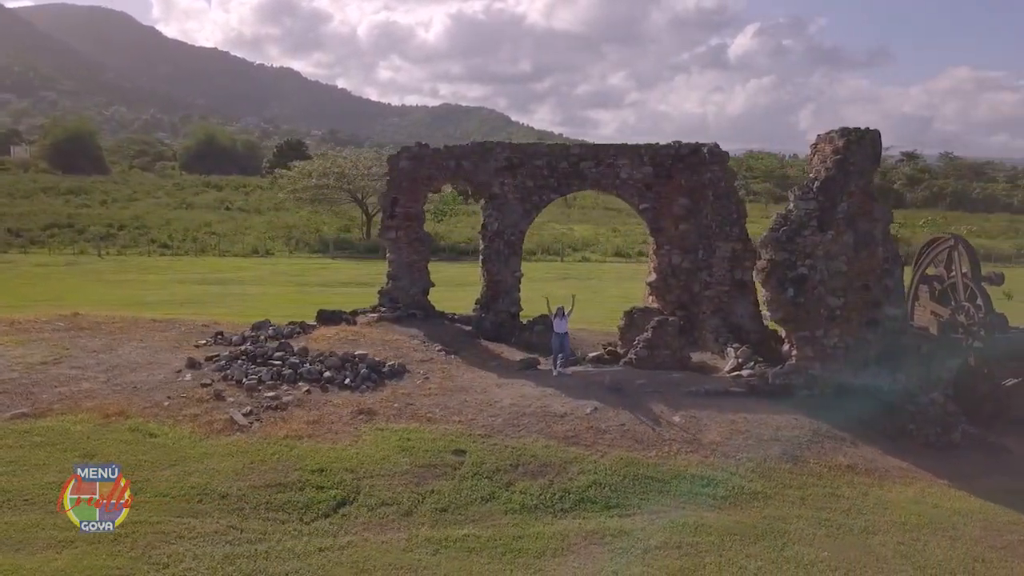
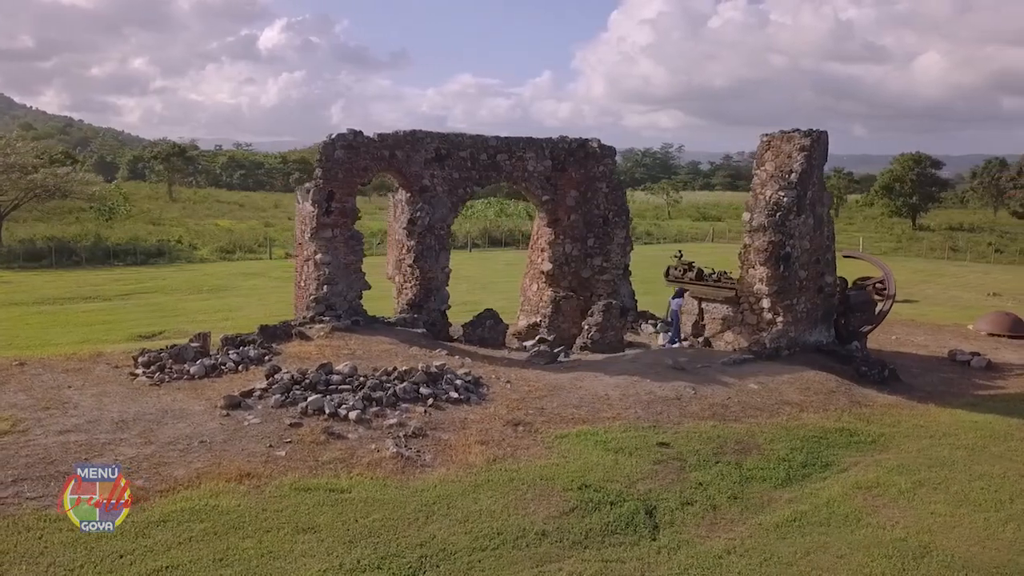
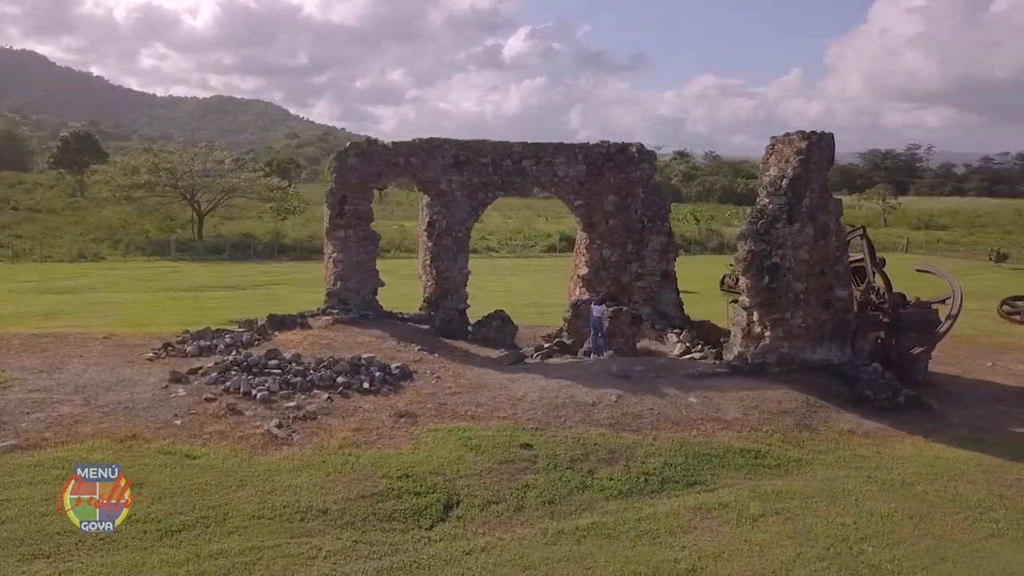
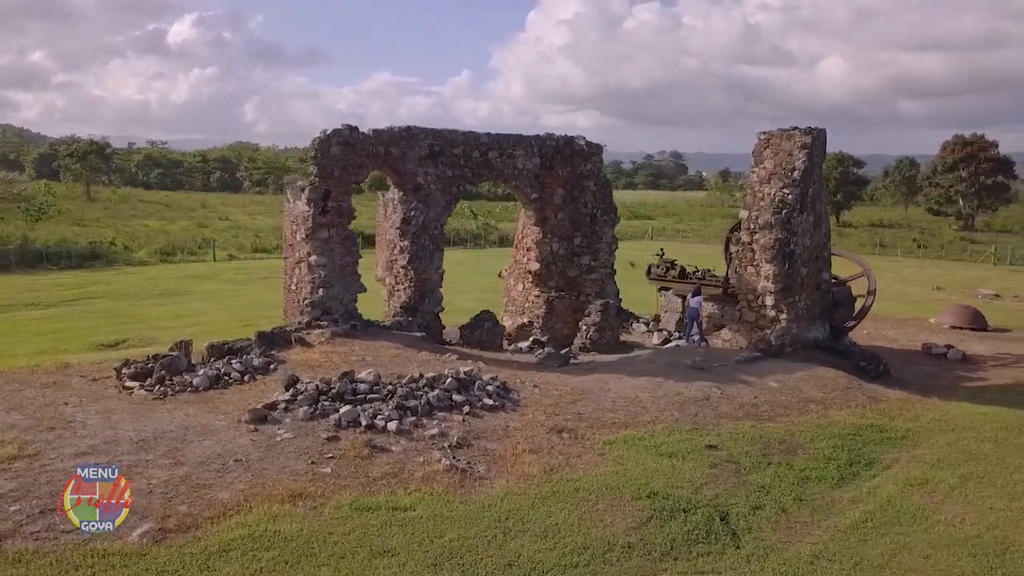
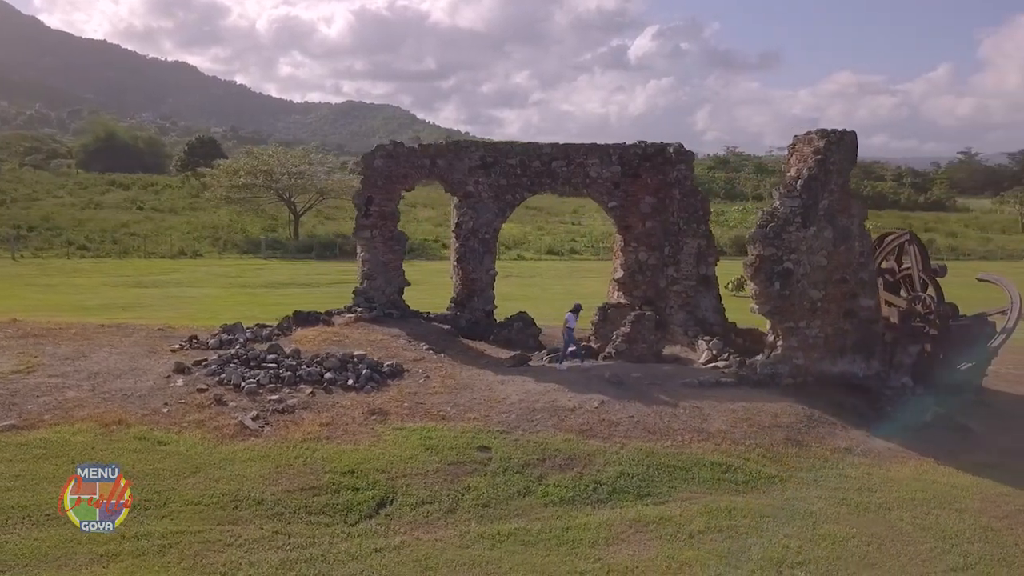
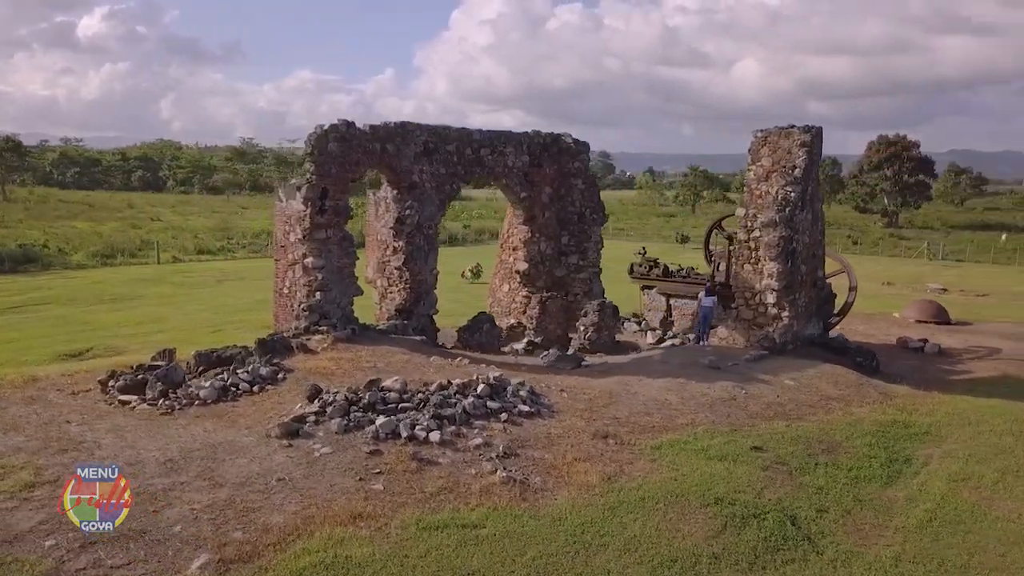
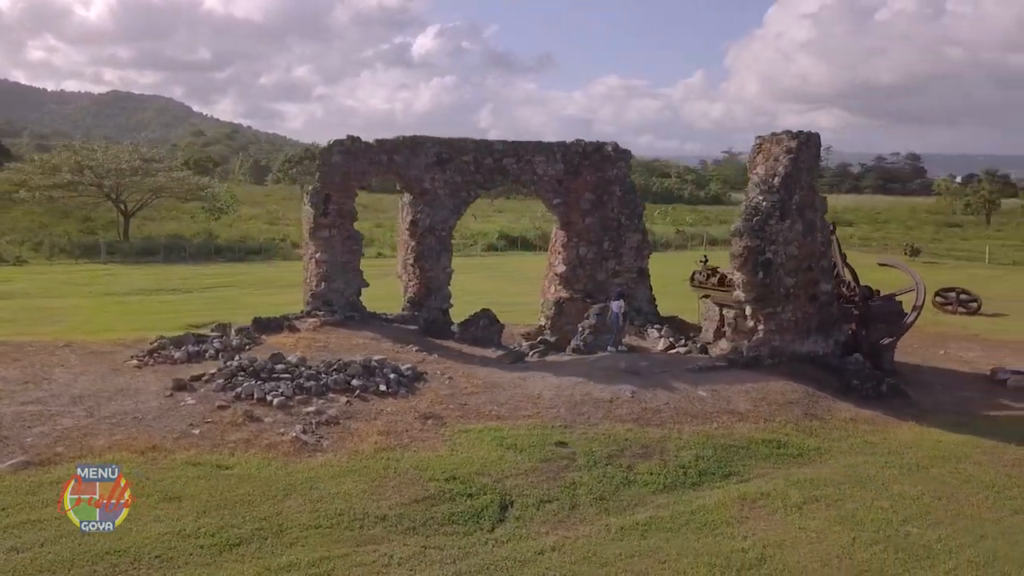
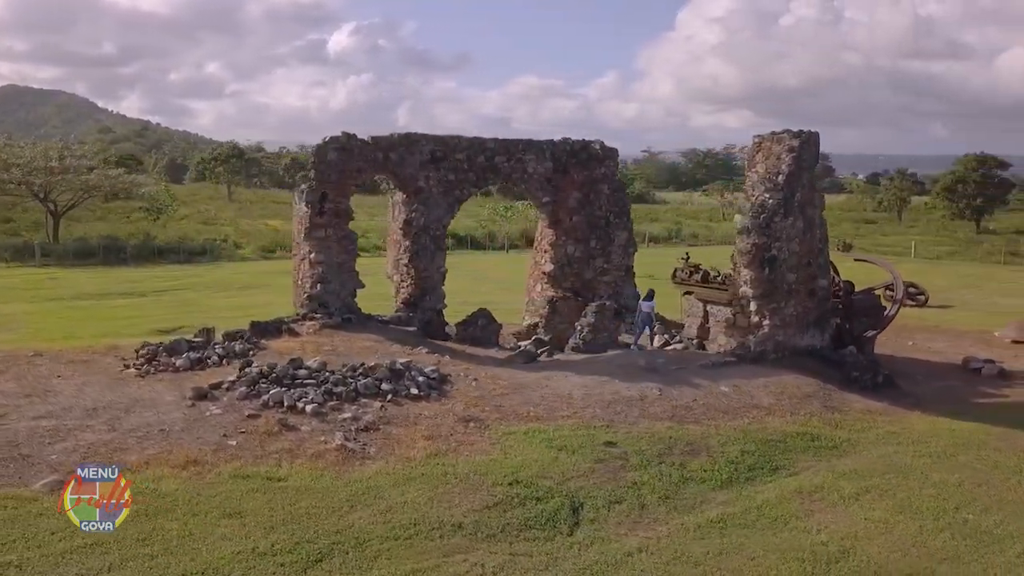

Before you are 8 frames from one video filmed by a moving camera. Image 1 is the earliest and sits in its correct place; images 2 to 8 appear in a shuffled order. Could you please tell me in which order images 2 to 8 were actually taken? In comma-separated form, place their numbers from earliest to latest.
5, 3, 7, 8, 2, 4, 6
